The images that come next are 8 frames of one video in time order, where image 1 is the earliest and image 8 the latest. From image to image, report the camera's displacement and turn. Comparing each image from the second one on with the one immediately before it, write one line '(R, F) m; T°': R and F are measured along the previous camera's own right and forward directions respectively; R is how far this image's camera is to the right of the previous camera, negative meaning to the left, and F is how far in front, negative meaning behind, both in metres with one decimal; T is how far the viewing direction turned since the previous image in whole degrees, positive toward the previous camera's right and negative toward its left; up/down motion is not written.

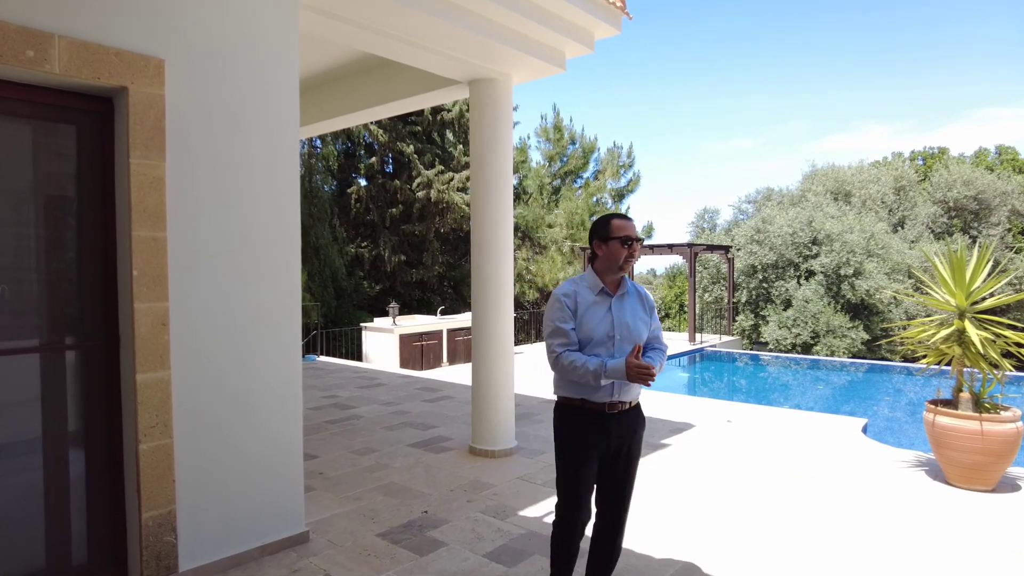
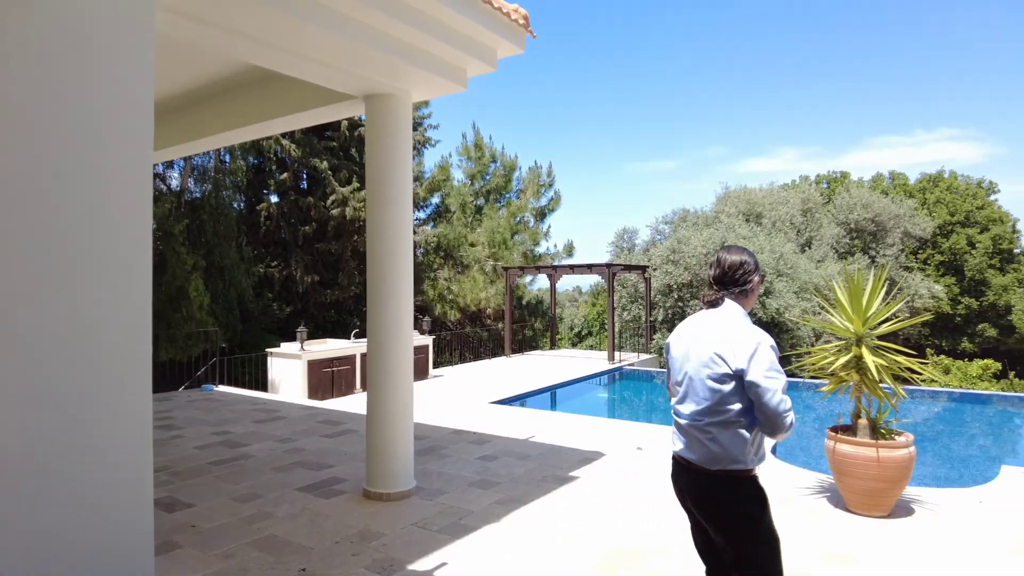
(+0.2, +0.2) m; +6°
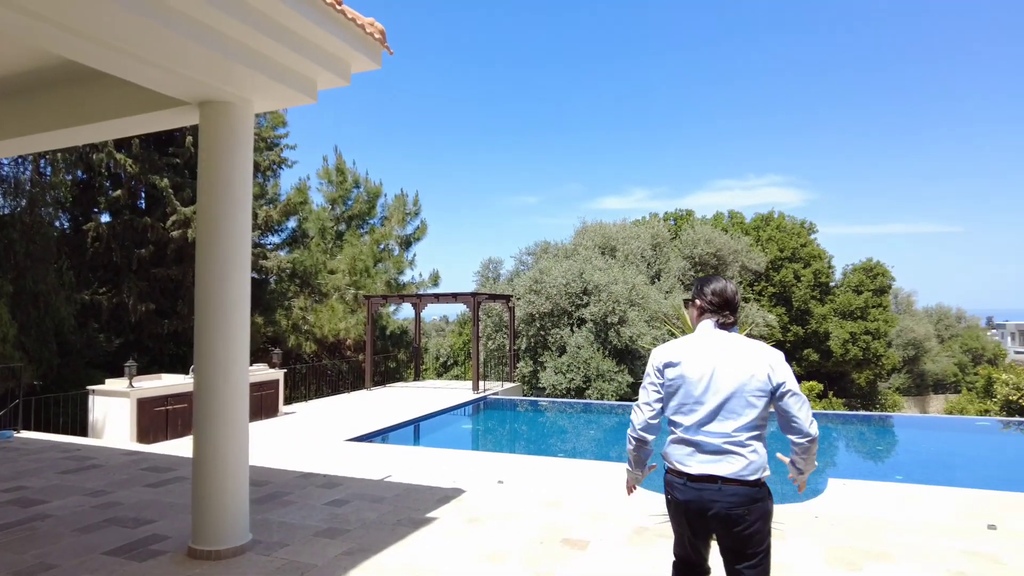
(+0.1, +0.2) m; +12°
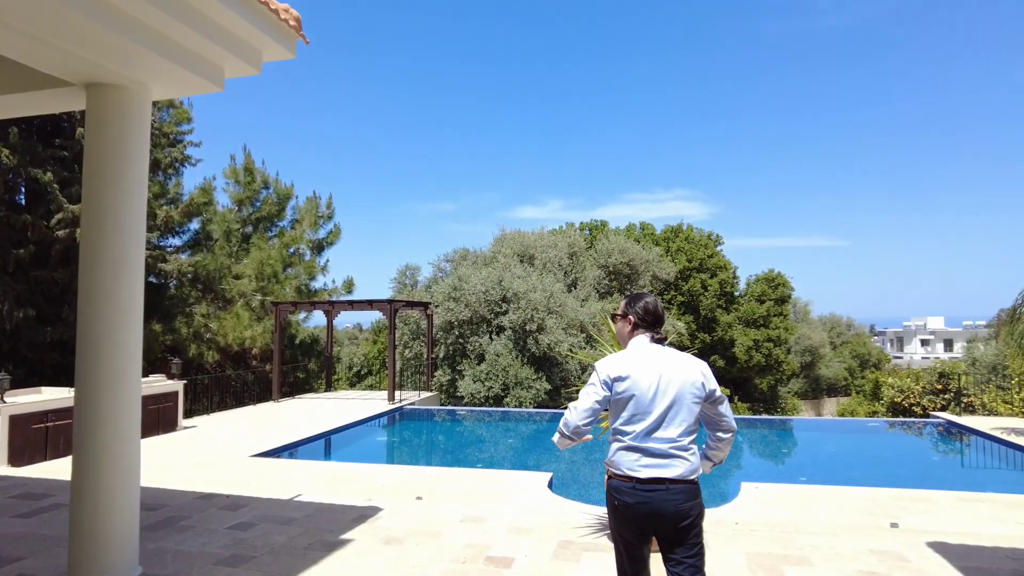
(0.0, +0.1) m; +7°
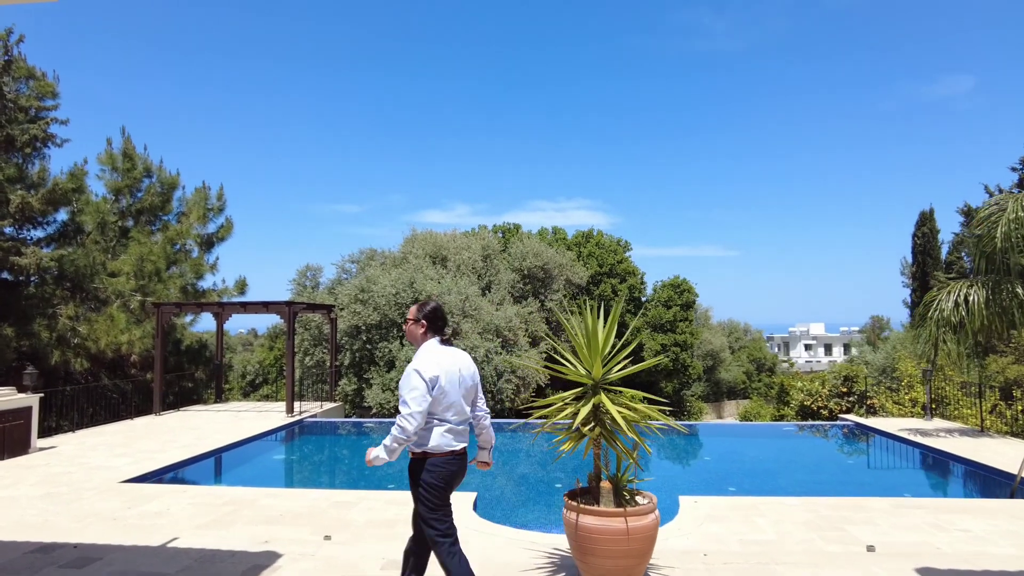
(-0.2, +0.7) m; +8°
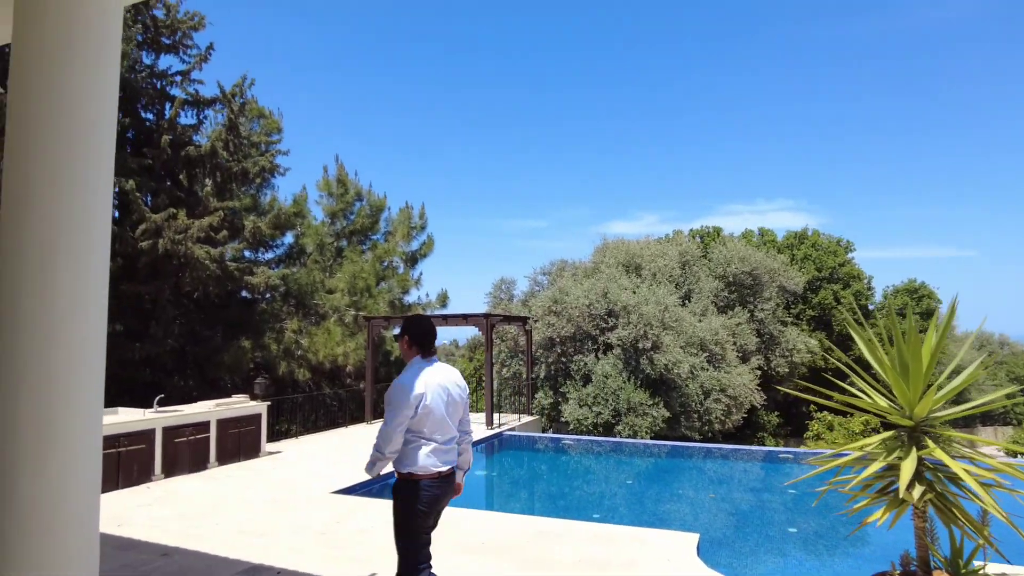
(-0.2, +0.7) m; -16°
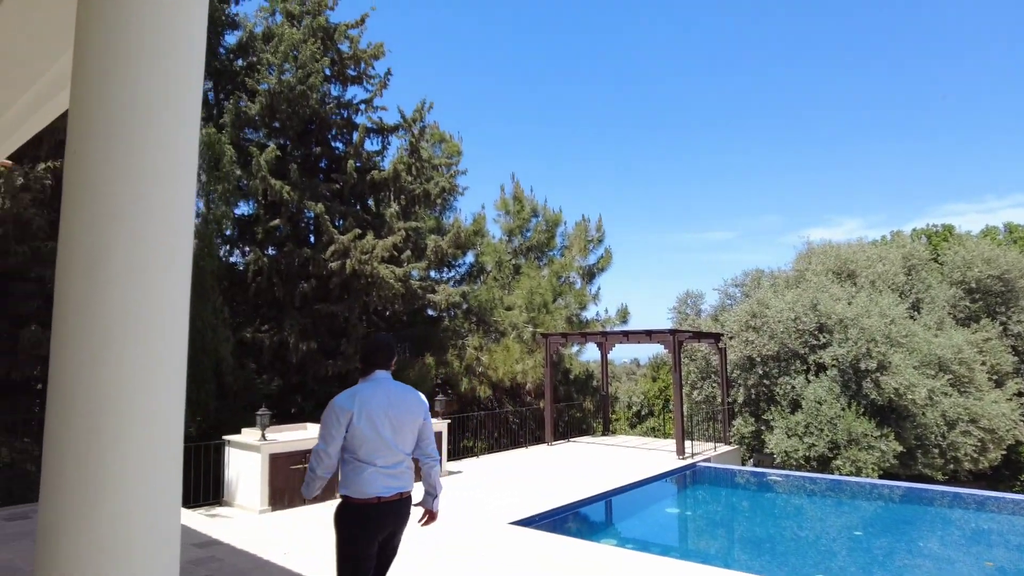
(-0.1, +0.8) m; -16°
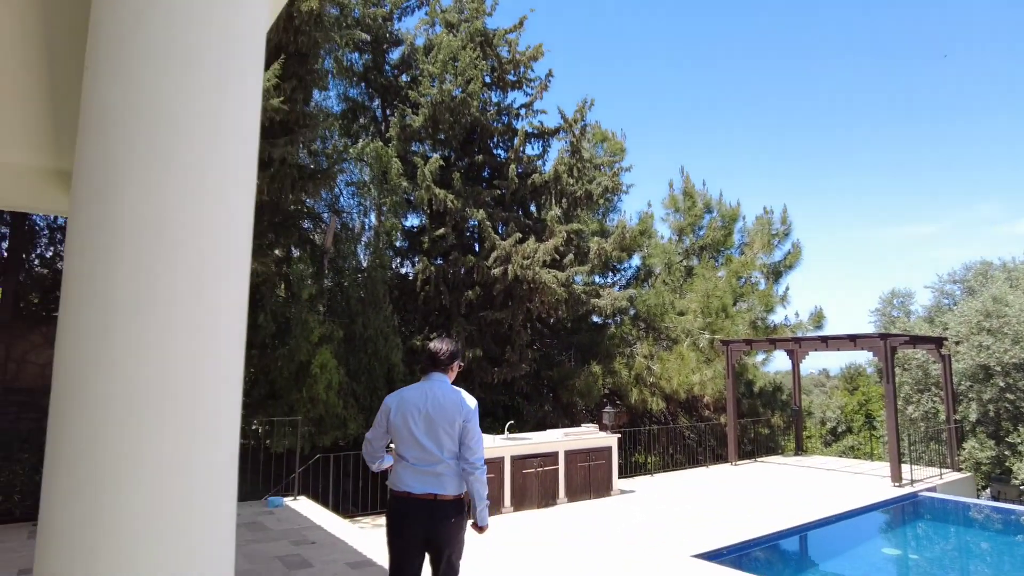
(0.0, +0.7) m; -15°
